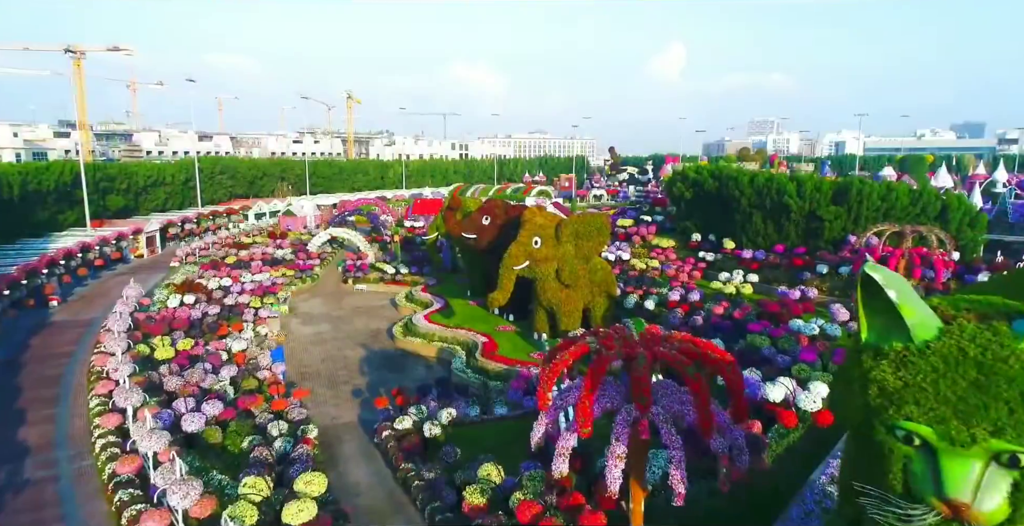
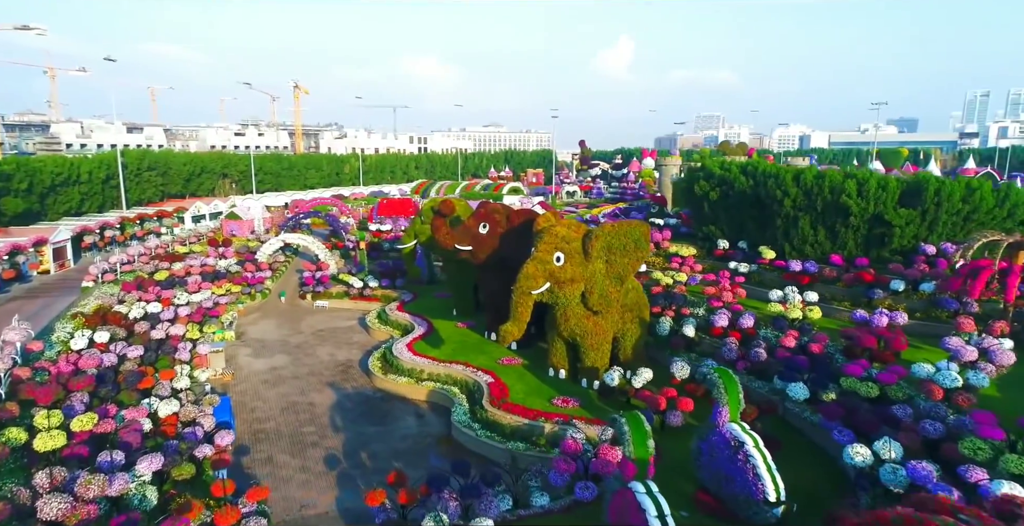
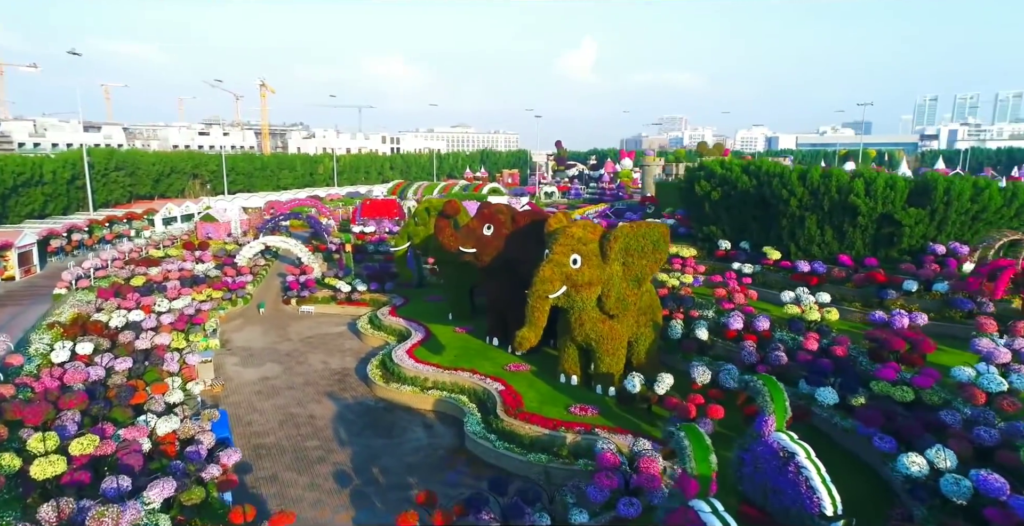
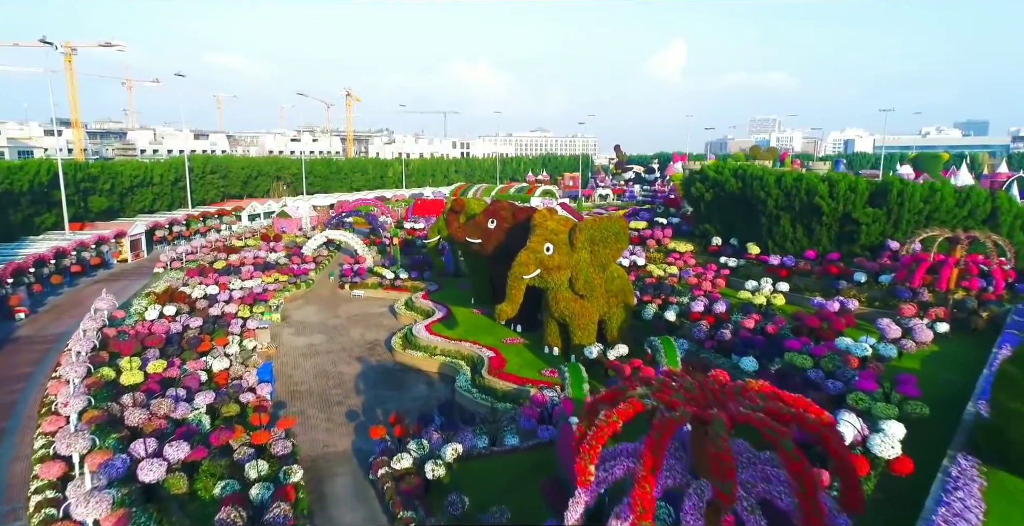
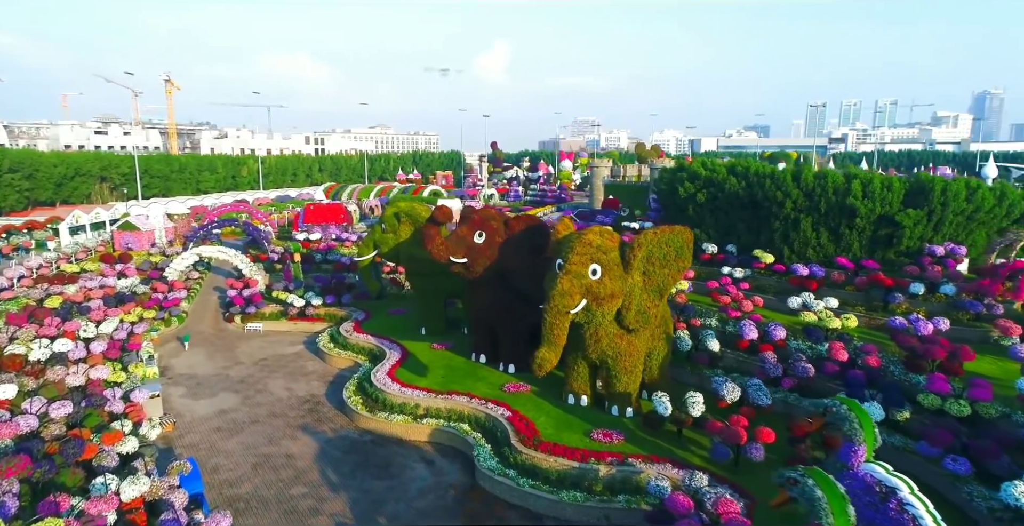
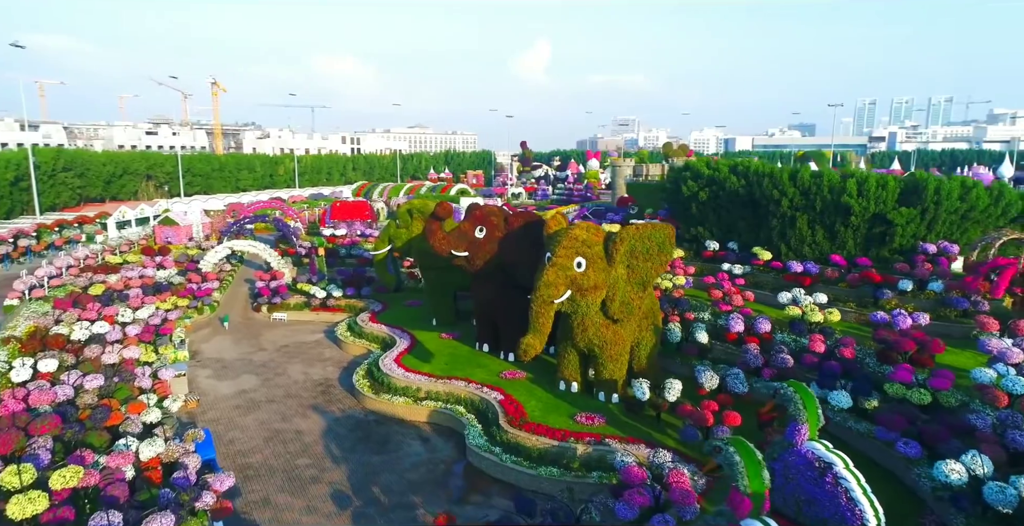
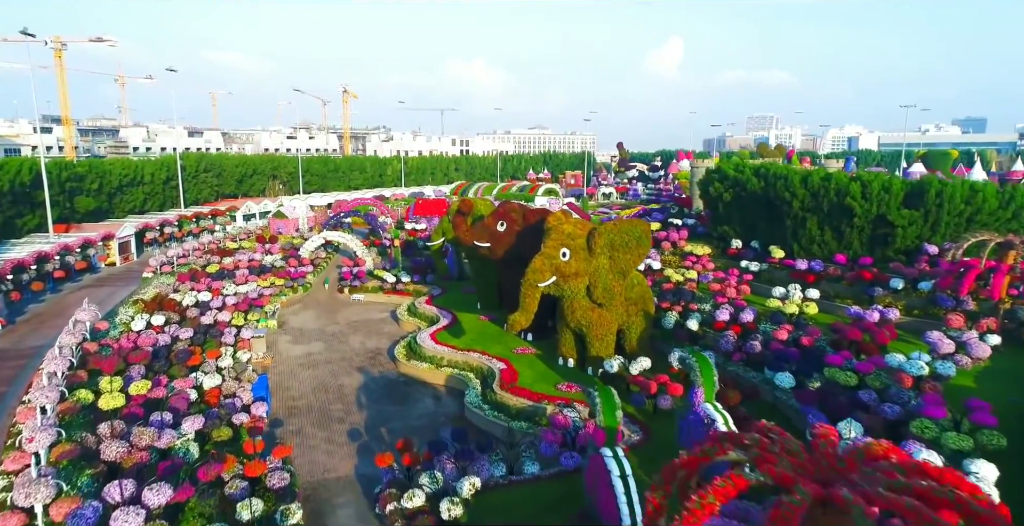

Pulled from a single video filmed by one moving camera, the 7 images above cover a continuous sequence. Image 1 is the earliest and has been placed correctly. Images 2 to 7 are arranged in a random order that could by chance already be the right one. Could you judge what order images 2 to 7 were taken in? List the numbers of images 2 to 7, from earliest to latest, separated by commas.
4, 7, 2, 3, 6, 5
